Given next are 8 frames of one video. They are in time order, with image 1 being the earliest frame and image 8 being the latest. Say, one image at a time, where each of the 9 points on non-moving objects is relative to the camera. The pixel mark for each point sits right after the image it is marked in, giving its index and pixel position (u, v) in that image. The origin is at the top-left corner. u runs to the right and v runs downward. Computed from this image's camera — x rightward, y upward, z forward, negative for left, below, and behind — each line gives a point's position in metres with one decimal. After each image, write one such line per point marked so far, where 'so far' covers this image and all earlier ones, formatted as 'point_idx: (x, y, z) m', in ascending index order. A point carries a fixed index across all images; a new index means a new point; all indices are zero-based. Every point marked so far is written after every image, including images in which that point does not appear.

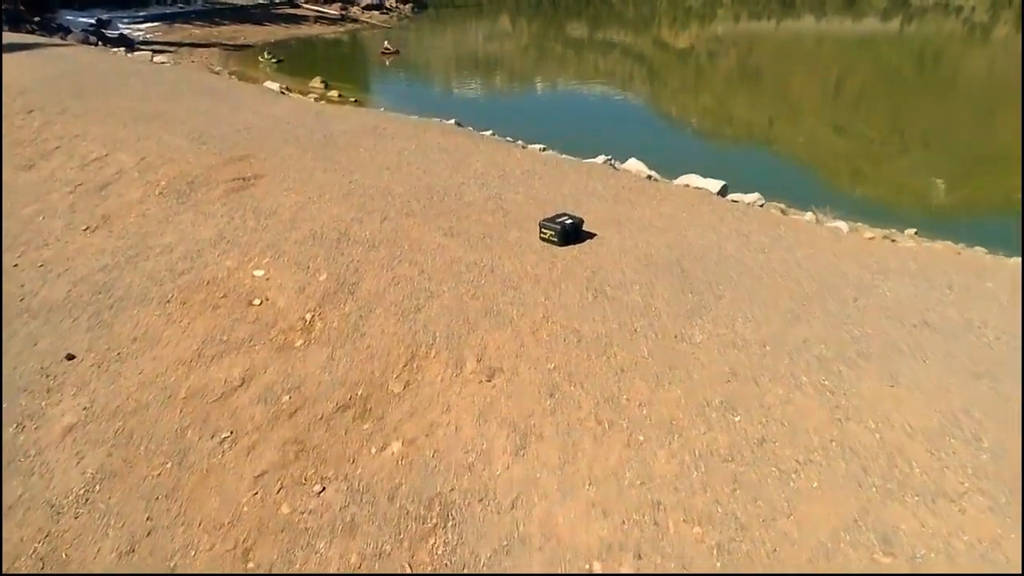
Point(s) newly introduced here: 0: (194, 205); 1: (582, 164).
0: (-5.0, +1.4, +11.4) m
1: (+1.3, +2.3, +13.2) m
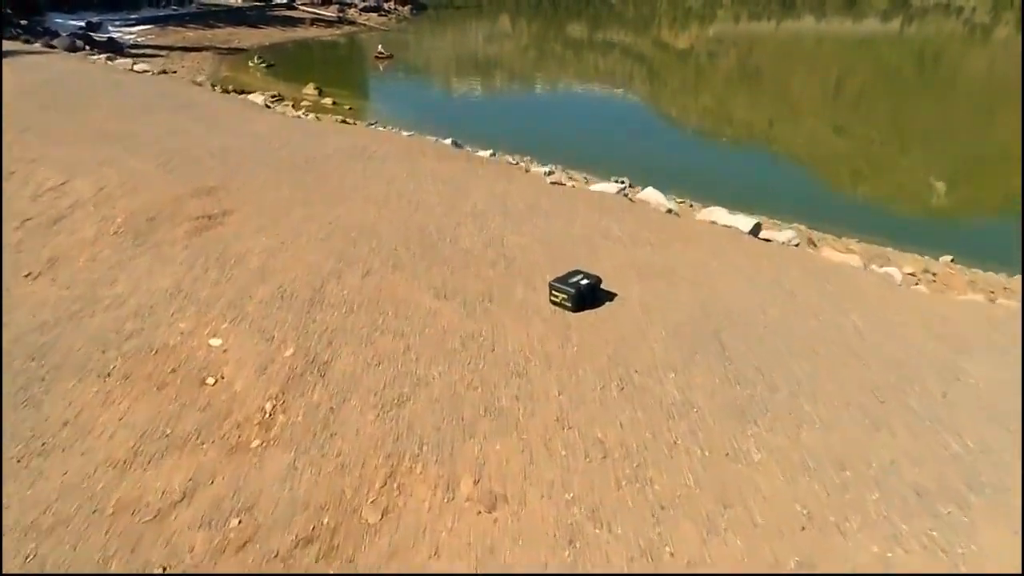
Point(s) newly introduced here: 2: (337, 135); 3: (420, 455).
0: (-5.0, +0.6, +10.0) m
1: (+1.4, +1.5, +11.8) m
2: (-3.7, +3.2, +14.8) m
3: (-0.7, -1.4, +5.8) m
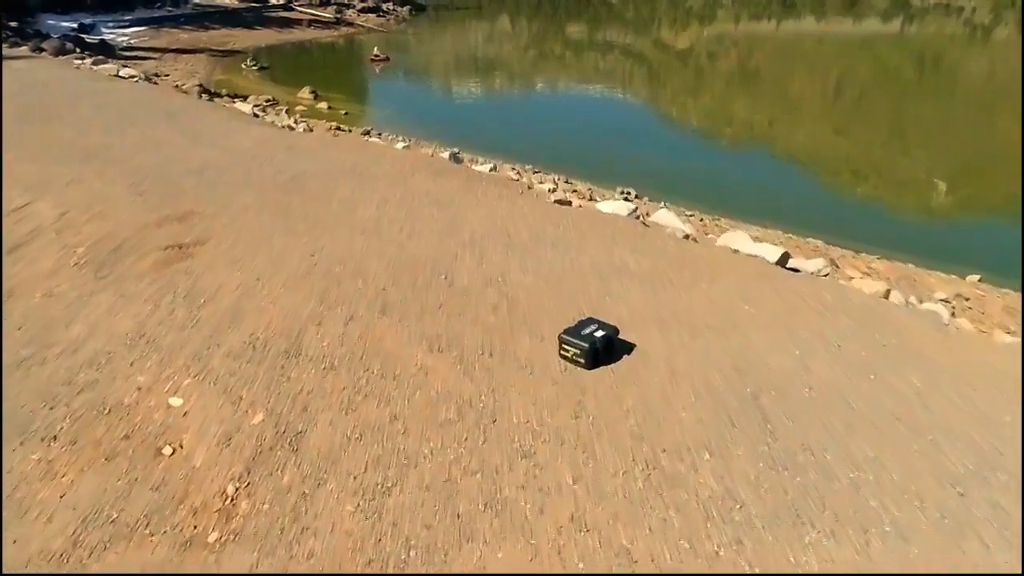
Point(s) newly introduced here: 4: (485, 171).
0: (-5.0, +0.1, +9.0) m
1: (+1.4, +1.0, +10.8) m
2: (-3.6, +2.7, +13.8) m
3: (-0.7, -1.8, +4.8) m
4: (-0.6, +2.4, +14.5) m
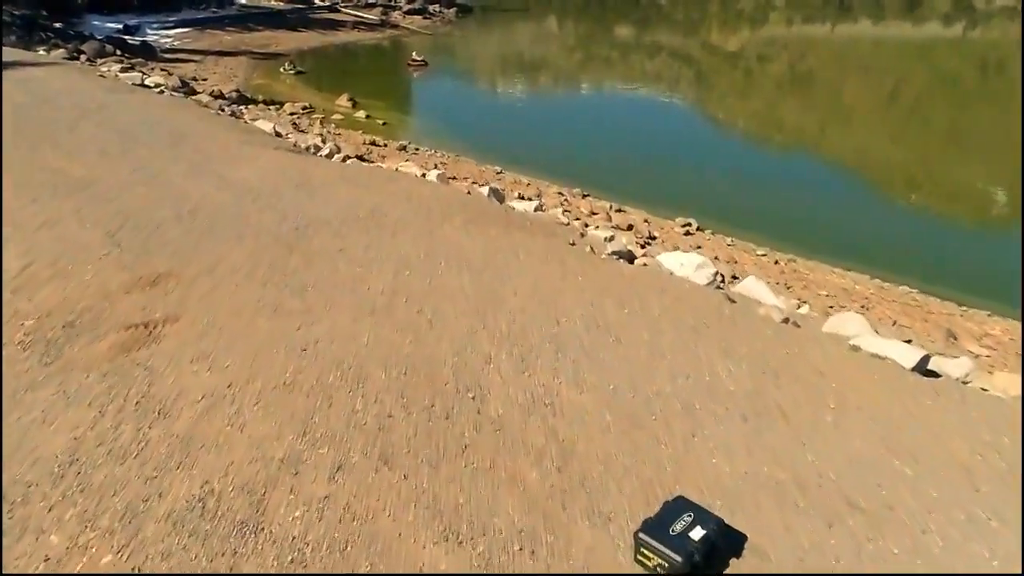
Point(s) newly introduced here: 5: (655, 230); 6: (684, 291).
0: (-4.5, -0.8, +7.1) m
1: (+2.0, -0.1, +8.5) m
2: (-2.8, +1.8, +11.9) m
3: (-0.5, -2.9, +2.7) m
4: (+0.3, +1.3, +12.3) m
5: (+3.3, +1.4, +16.4) m
6: (+2.1, 0.0, +8.6) m
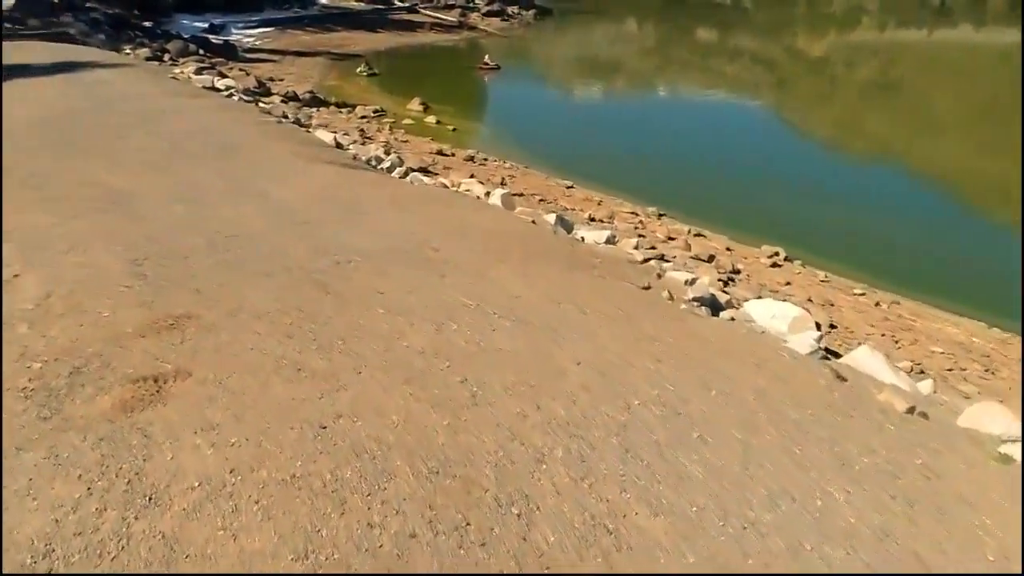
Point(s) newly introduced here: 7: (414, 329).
0: (-4.0, -1.2, +6.2) m
1: (+2.6, -0.8, +7.1) m
2: (-1.8, +1.2, +10.8) m
3: (-0.5, -3.5, +1.5) m
4: (+1.3, +0.7, +11.0) m
5: (+4.7, +0.6, +14.8) m
6: (+2.7, -0.8, +7.2) m
7: (-1.0, -0.4, +7.2) m
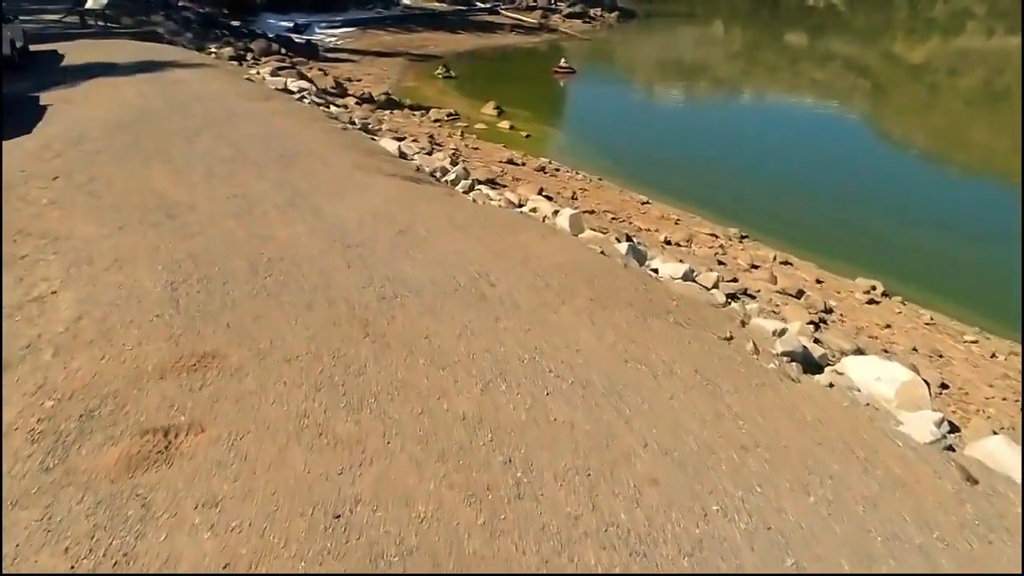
0: (-3.6, -1.6, +5.6) m
1: (+3.1, -1.4, +5.8) m
2: (-0.8, +0.8, +10.0) m
3: (-0.7, -3.9, +0.6) m
4: (+2.2, +0.1, +9.9) m
5: (+5.9, -0.2, +13.3) m
6: (+3.2, -1.4, +5.9) m
7: (-0.5, -0.9, +6.3) m
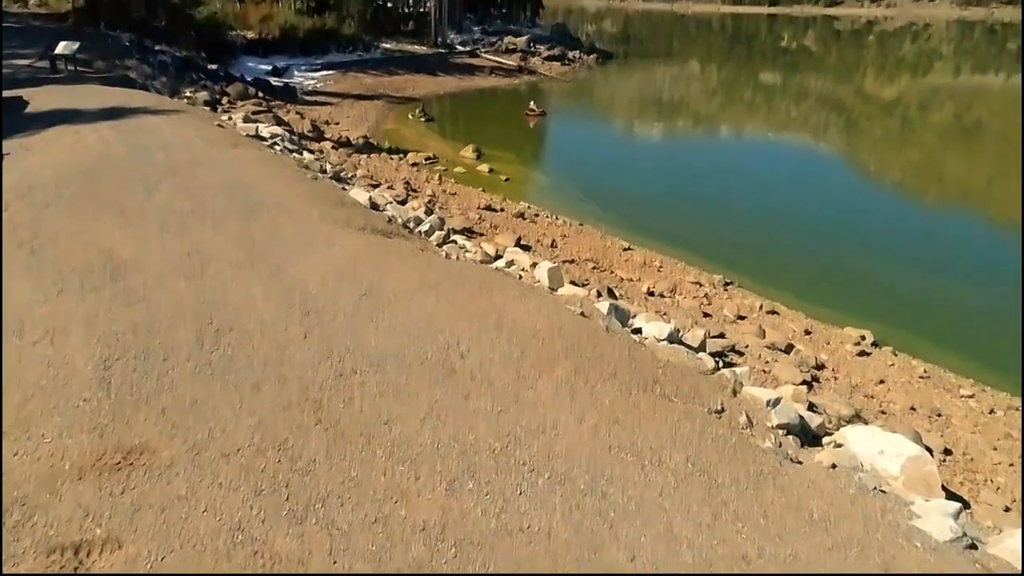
0: (-3.8, -2.2, +4.8) m
1: (+2.9, -2.0, +5.1) m
2: (-1.2, -0.1, +9.3) m
3: (-0.8, -4.3, -0.3) m
4: (+1.9, -0.7, +9.2) m
5: (+5.5, -1.2, +12.7) m
6: (+2.9, -2.0, +5.2) m
7: (-0.7, -1.5, +5.6) m
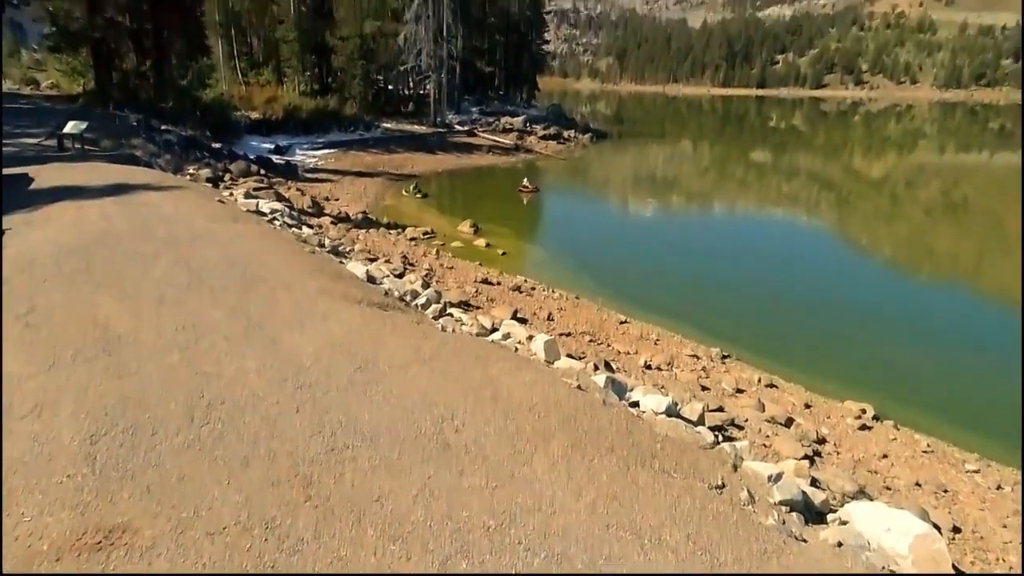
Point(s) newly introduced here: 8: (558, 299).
0: (-3.8, -2.7, +4.5) m
1: (+2.8, -2.5, +4.9) m
2: (-1.2, -1.0, +9.2) m
3: (-0.8, -4.2, -0.8) m
4: (+1.8, -1.7, +9.1) m
5: (+5.5, -2.5, +12.5) m
6: (+2.9, -2.5, +5.0) m
7: (-0.7, -2.1, +5.4) m
8: (+1.2, -0.3, +18.5) m
